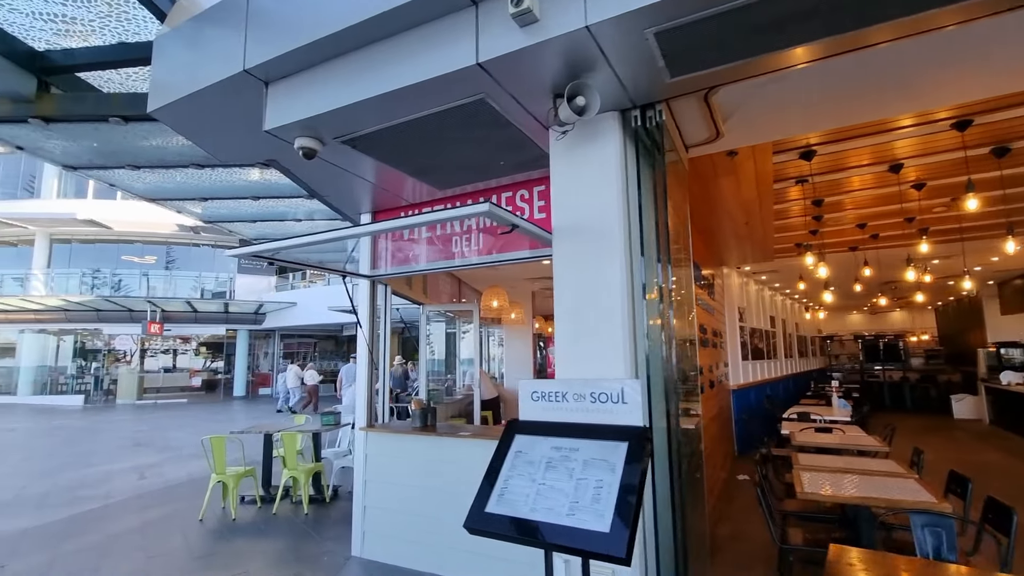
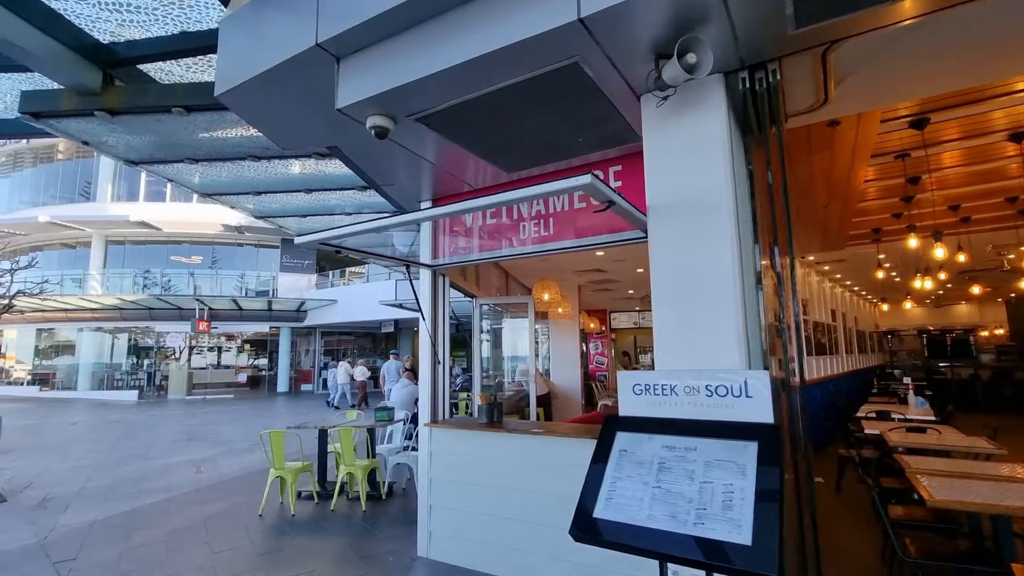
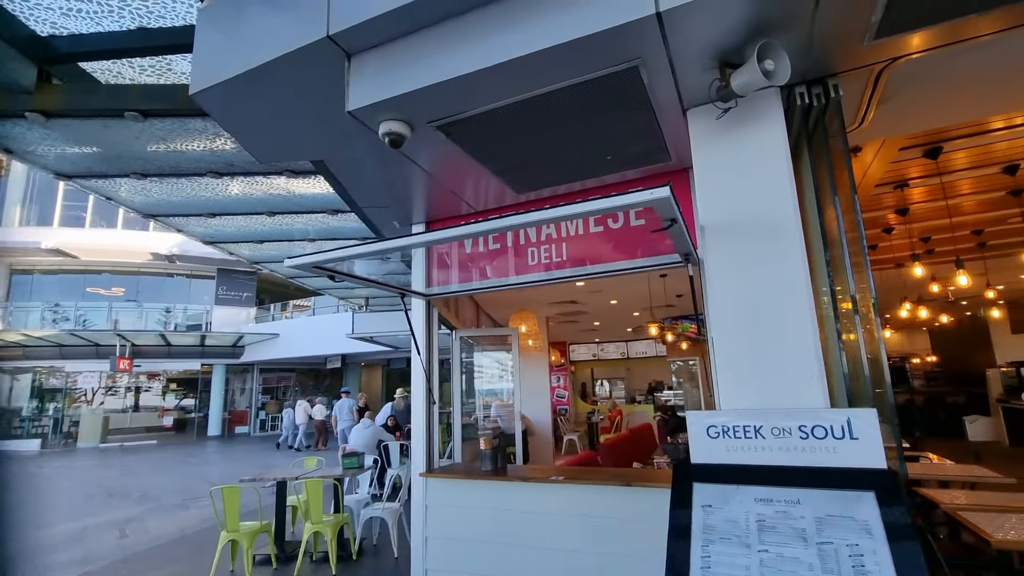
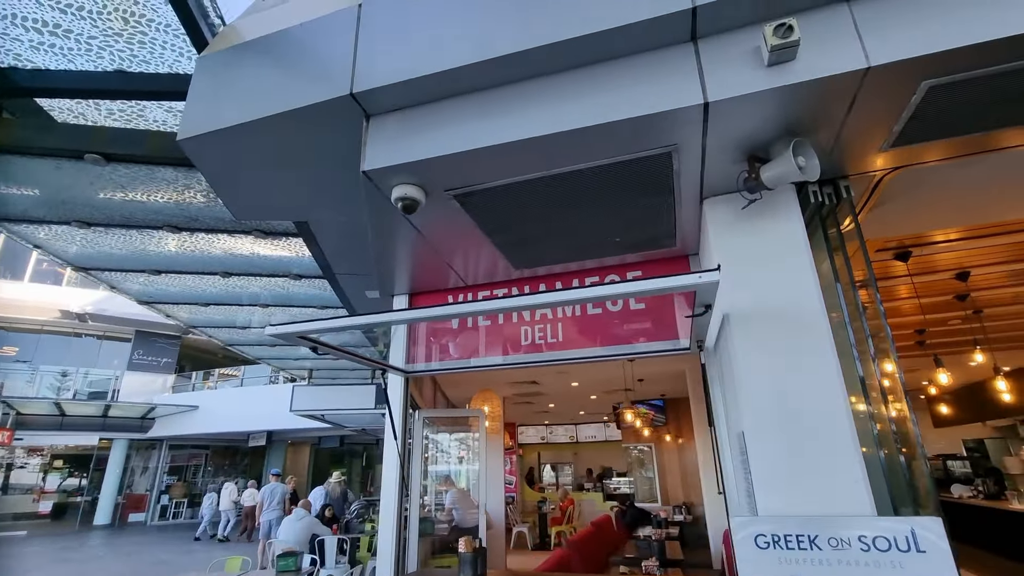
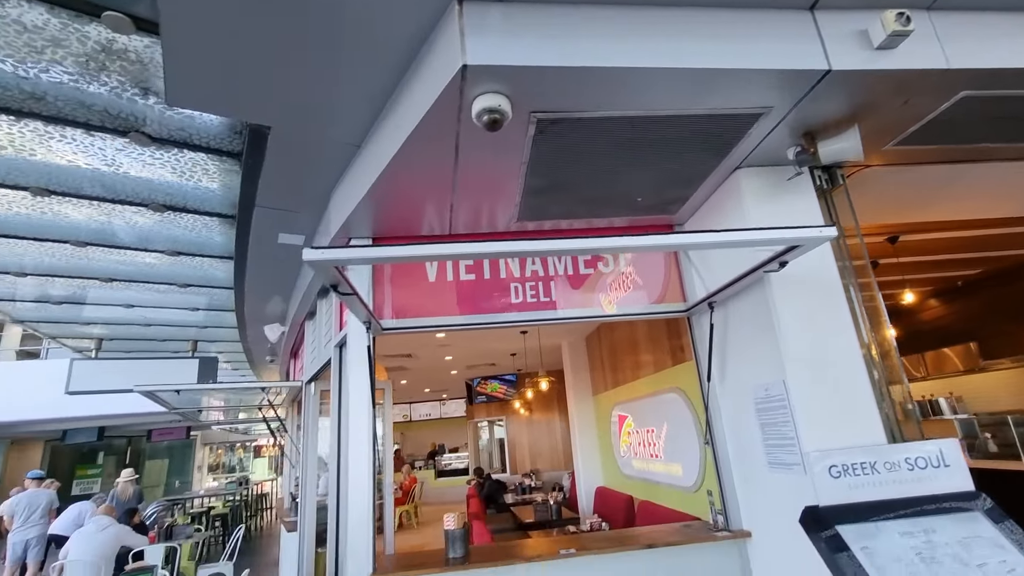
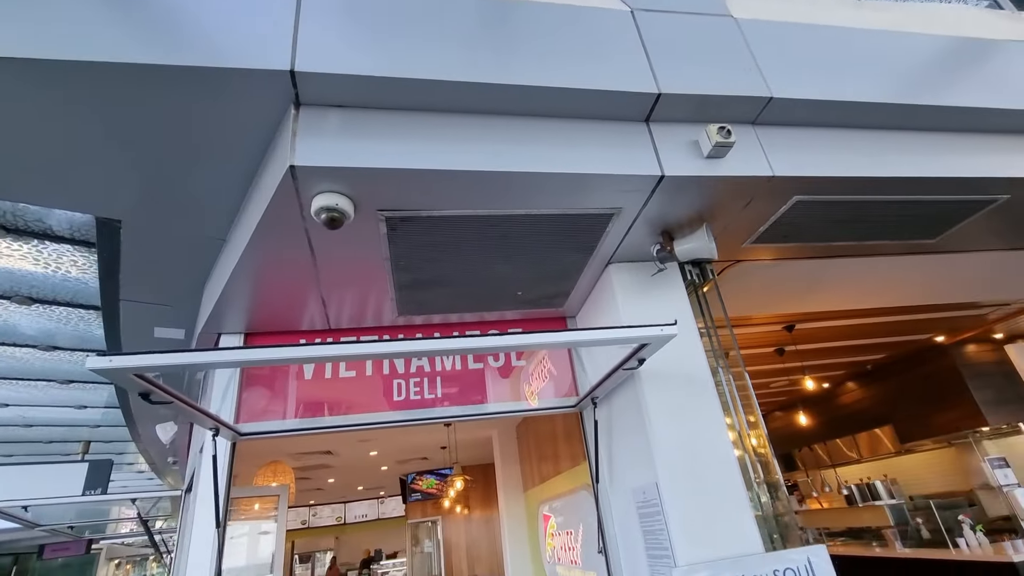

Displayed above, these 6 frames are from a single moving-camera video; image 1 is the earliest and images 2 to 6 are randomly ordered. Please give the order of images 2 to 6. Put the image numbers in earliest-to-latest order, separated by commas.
2, 3, 4, 6, 5
